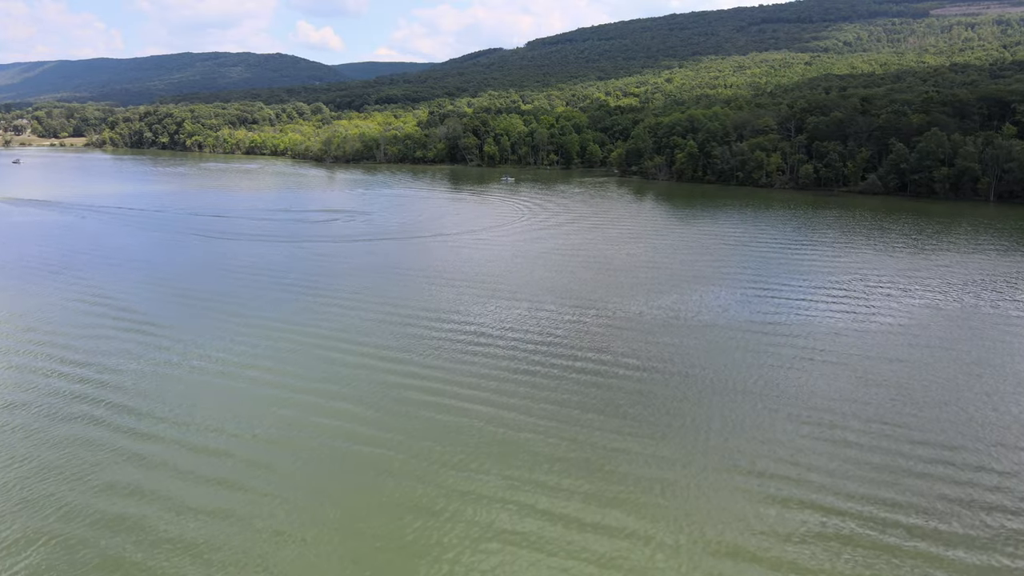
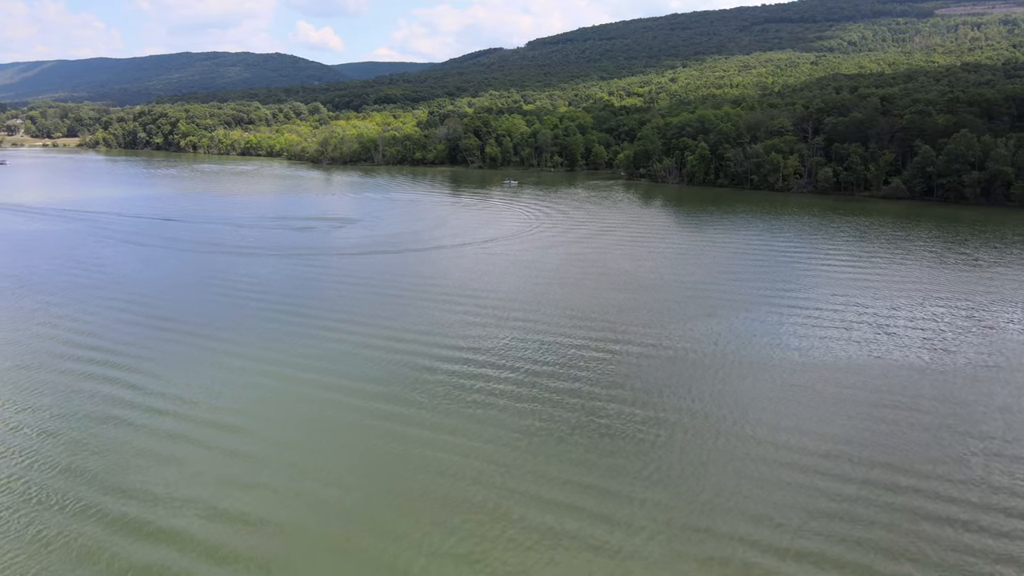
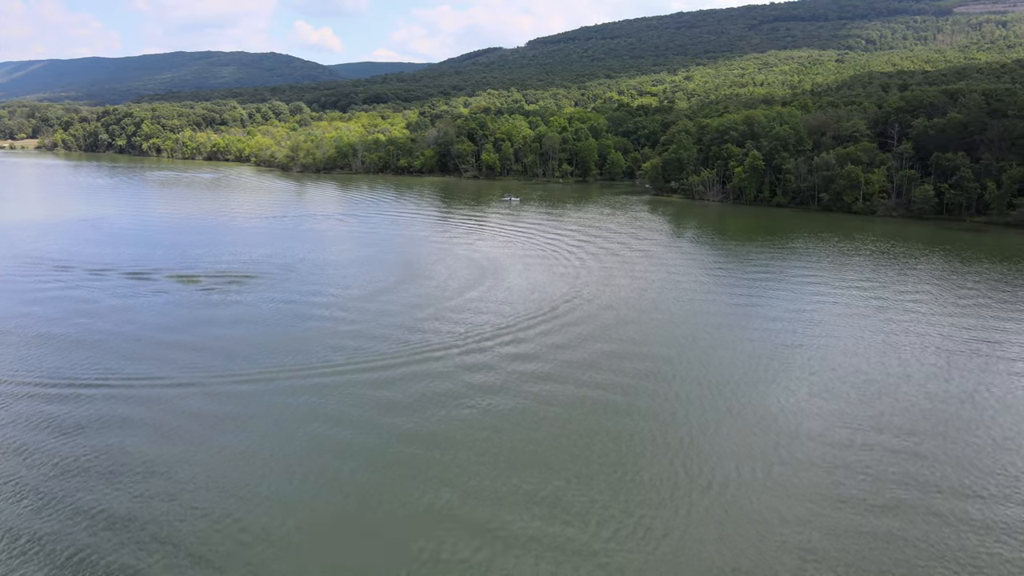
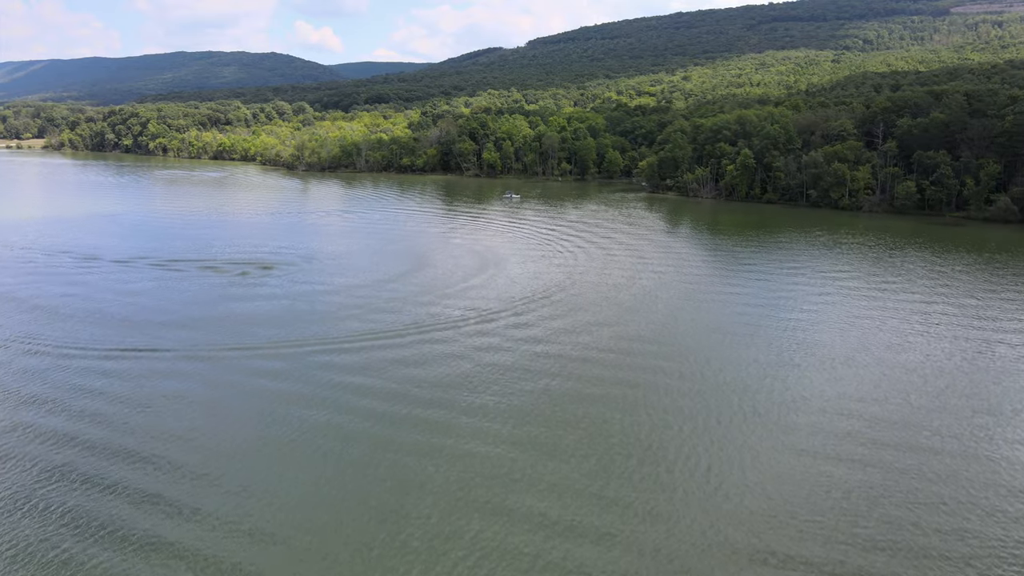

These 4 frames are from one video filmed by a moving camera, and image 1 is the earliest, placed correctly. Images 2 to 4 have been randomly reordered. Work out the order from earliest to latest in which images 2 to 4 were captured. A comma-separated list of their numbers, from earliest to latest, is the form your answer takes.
2, 4, 3
